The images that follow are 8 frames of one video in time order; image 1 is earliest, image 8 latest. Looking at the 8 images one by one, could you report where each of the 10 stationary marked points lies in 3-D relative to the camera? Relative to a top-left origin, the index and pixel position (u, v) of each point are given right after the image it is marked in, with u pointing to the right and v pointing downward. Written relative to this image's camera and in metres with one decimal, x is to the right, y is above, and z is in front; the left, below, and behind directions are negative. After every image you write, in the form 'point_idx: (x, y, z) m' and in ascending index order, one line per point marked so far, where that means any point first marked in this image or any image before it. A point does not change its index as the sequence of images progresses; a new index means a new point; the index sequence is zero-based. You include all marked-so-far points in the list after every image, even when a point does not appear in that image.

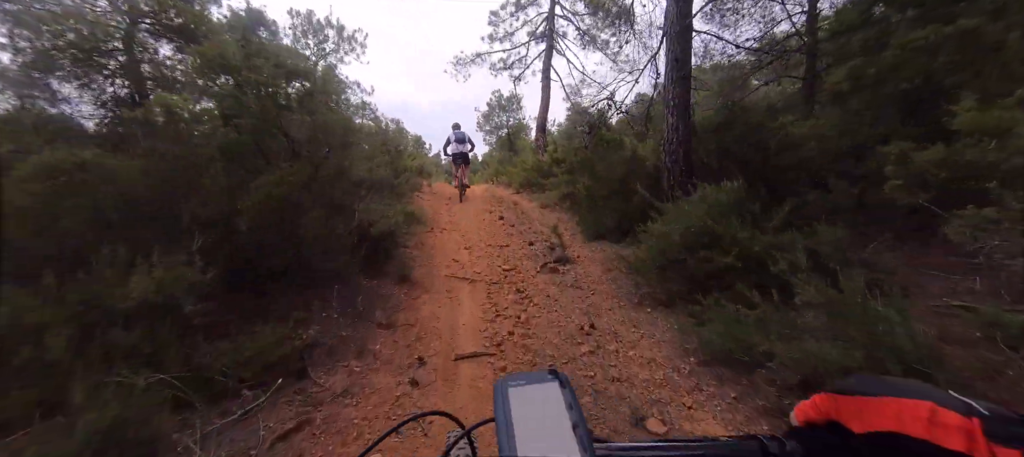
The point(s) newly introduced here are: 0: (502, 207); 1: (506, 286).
0: (-0.3, +0.6, +11.5) m
1: (-0.1, -0.9, +5.7) m
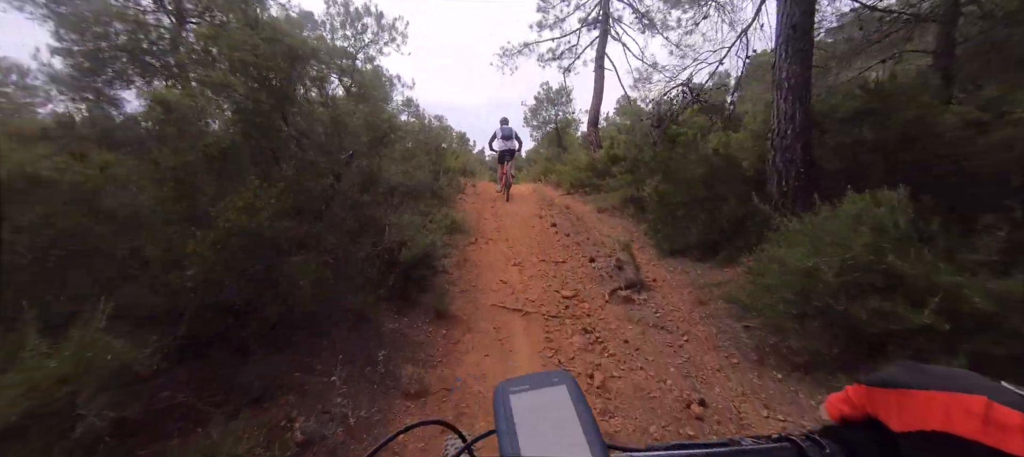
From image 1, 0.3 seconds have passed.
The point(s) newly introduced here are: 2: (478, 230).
0: (+1.1, +0.5, +10.3) m
1: (+0.7, -1.1, +4.5) m
2: (-0.7, 0.0, +7.9) m
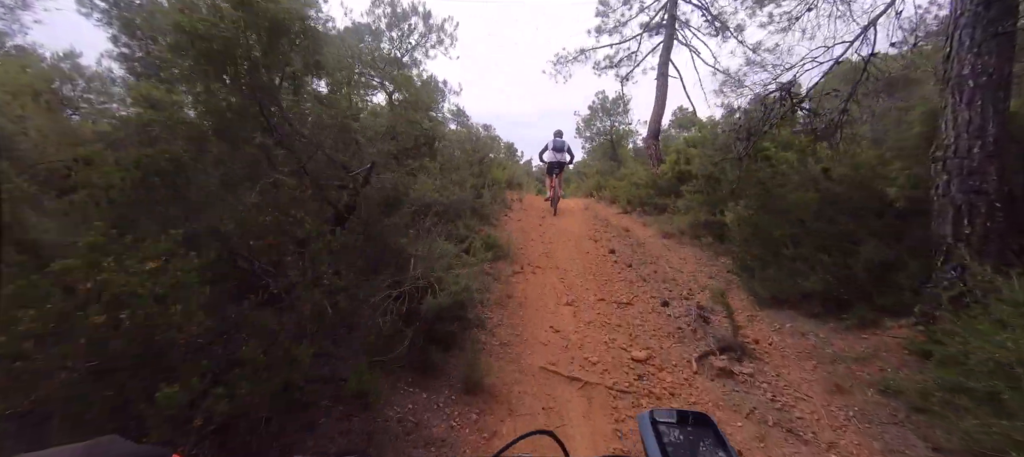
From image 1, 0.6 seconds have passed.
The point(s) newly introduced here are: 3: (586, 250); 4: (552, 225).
0: (+2.3, -0.1, +9.1) m
1: (+1.1, -1.5, +3.3) m
2: (+0.2, -0.4, +6.8) m
3: (+1.4, -0.5, +7.5) m
4: (+1.1, +0.1, +10.2) m
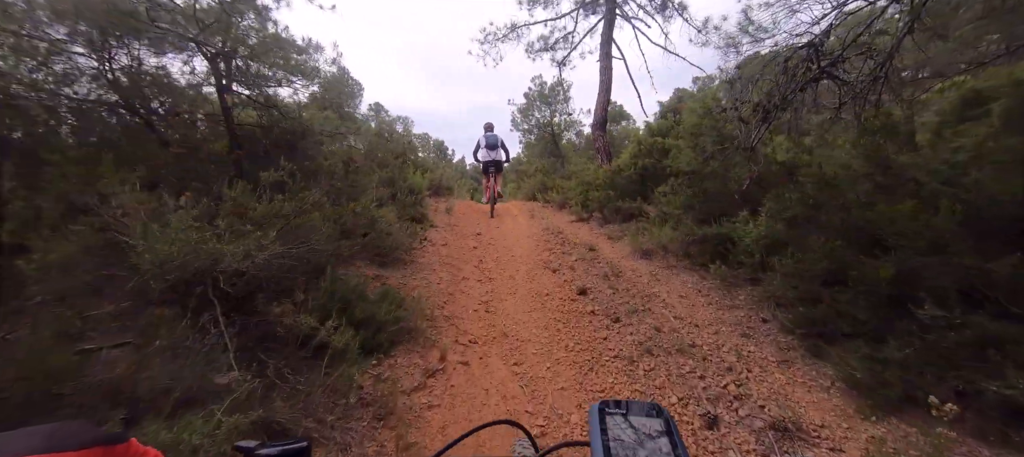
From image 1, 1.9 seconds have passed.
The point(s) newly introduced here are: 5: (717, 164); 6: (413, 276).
0: (+1.0, -0.5, +6.7) m
1: (+0.9, -1.9, +0.8) m
2: (-0.7, -0.9, +4.1) m
3: (+0.4, -0.9, +5.0) m
4: (-0.4, -0.3, +7.6) m
5: (+3.1, +1.0, +5.8) m
6: (-1.3, -0.6, +4.9) m
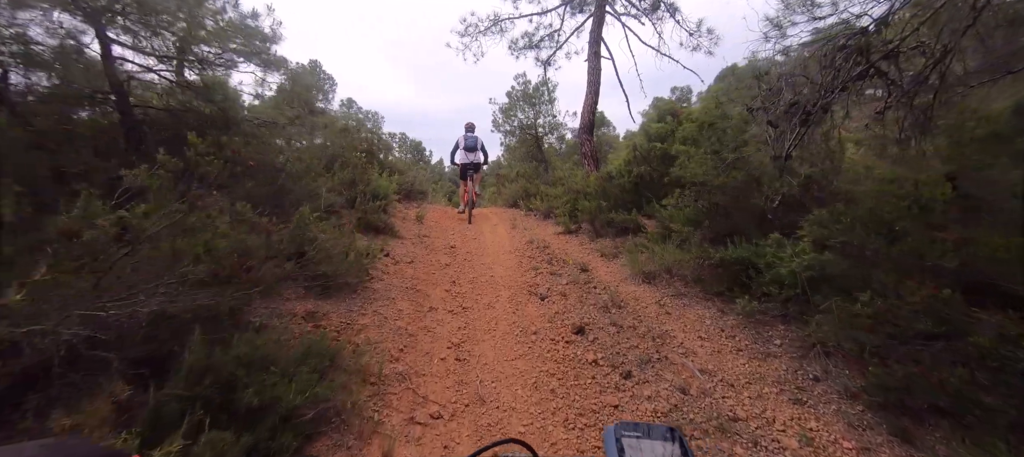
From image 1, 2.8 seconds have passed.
0: (+0.7, -0.7, +5.7) m
1: (+0.9, -2.1, -0.2) m
2: (-0.9, -1.1, +3.0) m
3: (+0.2, -1.1, +4.0) m
4: (-0.8, -0.5, +6.5) m
5: (+2.8, +0.7, +4.9) m
6: (-1.5, -0.8, +3.8) m
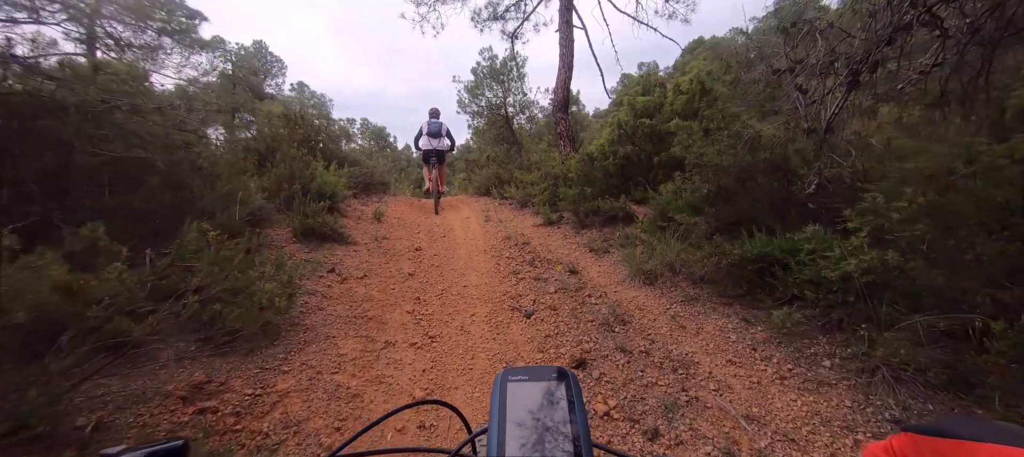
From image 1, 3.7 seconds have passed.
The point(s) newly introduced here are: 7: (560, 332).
0: (+0.4, -0.7, +4.8) m
1: (+1.1, -2.3, -1.0) m
2: (-0.9, -1.3, +2.0) m
3: (+0.1, -1.1, +3.1) m
4: (-1.1, -0.5, +5.5) m
5: (+2.5, +0.8, +4.1) m
6: (-1.6, -1.0, +2.7) m
7: (+0.4, -1.0, +3.6) m
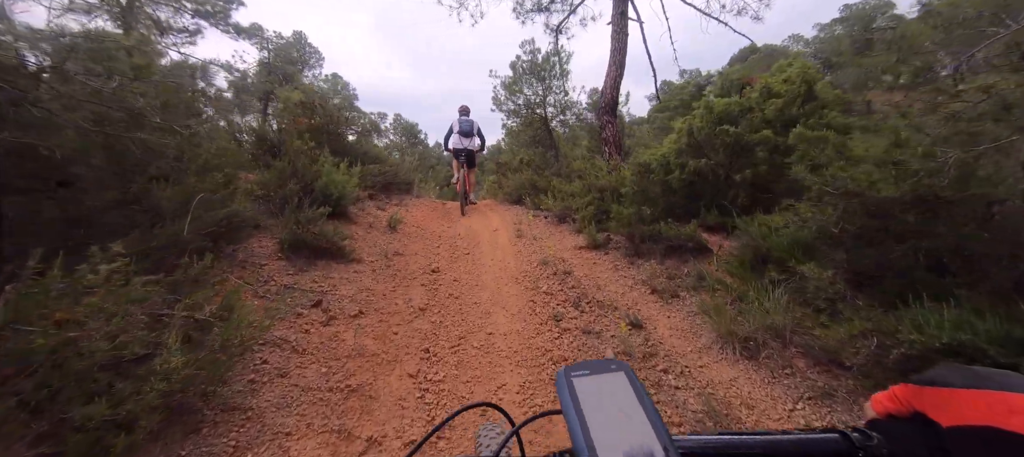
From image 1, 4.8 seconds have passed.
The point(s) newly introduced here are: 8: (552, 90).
0: (+0.8, -1.0, +3.5) m
1: (+0.9, -2.6, -2.3) m
2: (-0.8, -1.5, +0.9) m
3: (+0.3, -1.4, +1.9) m
4: (-0.7, -0.8, +4.3) m
5: (+2.9, +0.3, +2.7) m
6: (-1.4, -1.1, +1.6) m
7: (+0.7, -1.3, +2.4) m
8: (+1.3, +4.5, +12.5) m
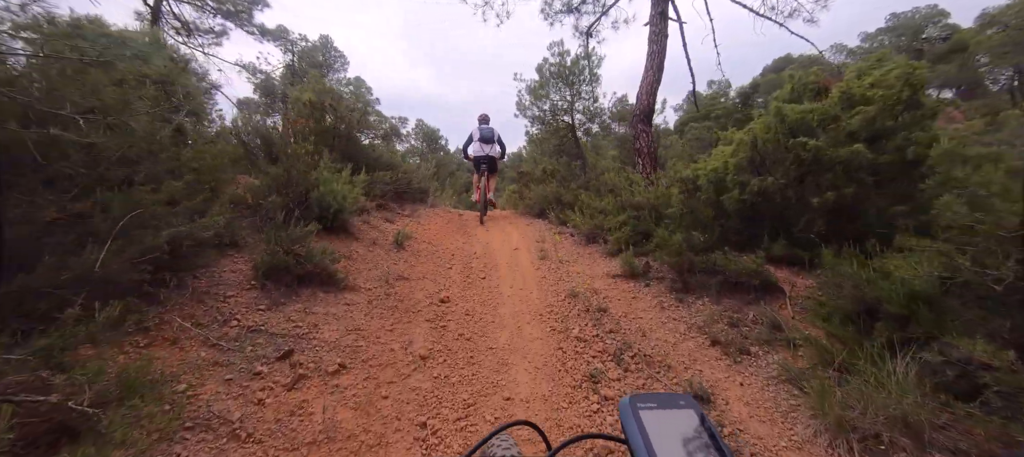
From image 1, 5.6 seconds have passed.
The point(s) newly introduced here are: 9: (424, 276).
0: (+0.9, -1.3, +2.6) m
1: (+0.8, -2.8, -3.2) m
2: (-0.7, -1.7, 0.0) m
3: (+0.4, -1.7, +1.0) m
4: (-0.5, -1.0, +3.5) m
5: (+3.1, 0.0, +1.7) m
6: (-1.3, -1.3, +0.8) m
7: (+0.8, -1.6, +1.5) m
8: (+2.0, +4.0, +11.7) m
9: (-1.1, -0.6, +4.7) m
